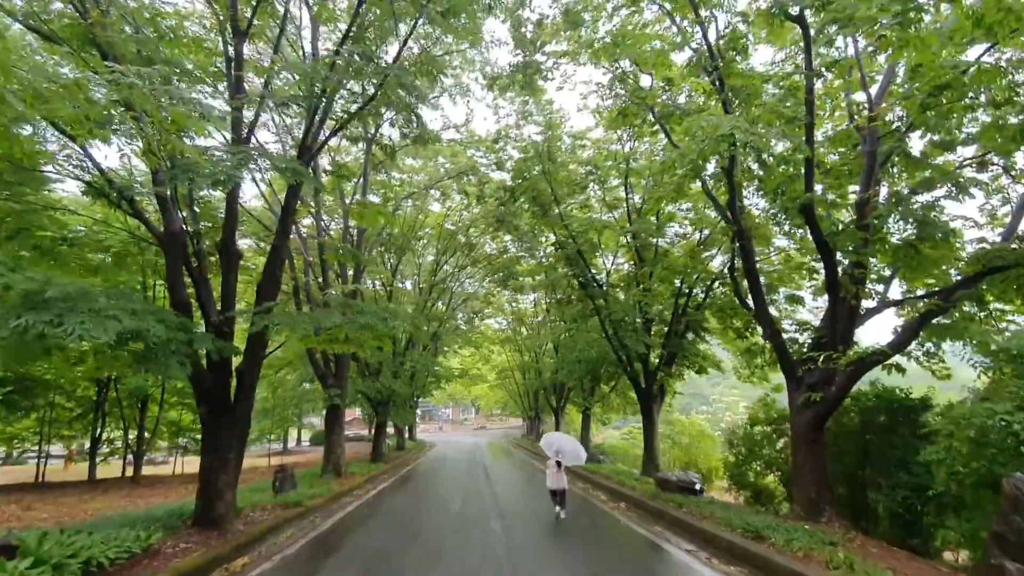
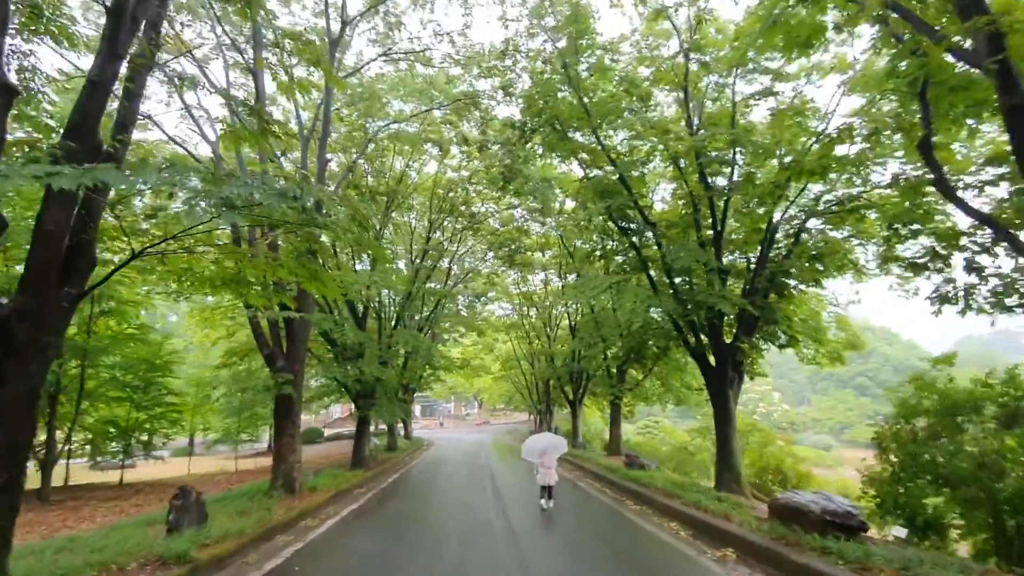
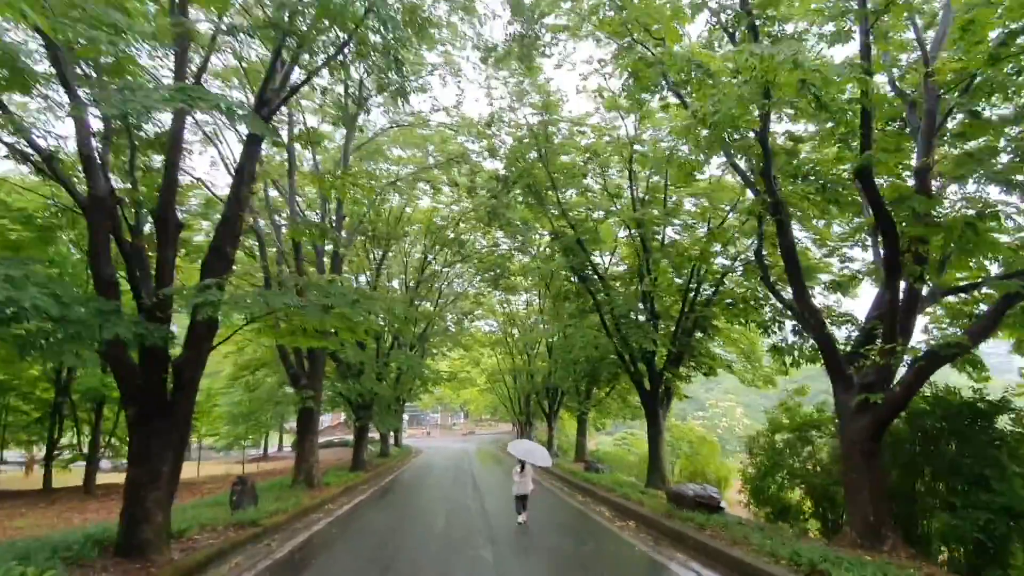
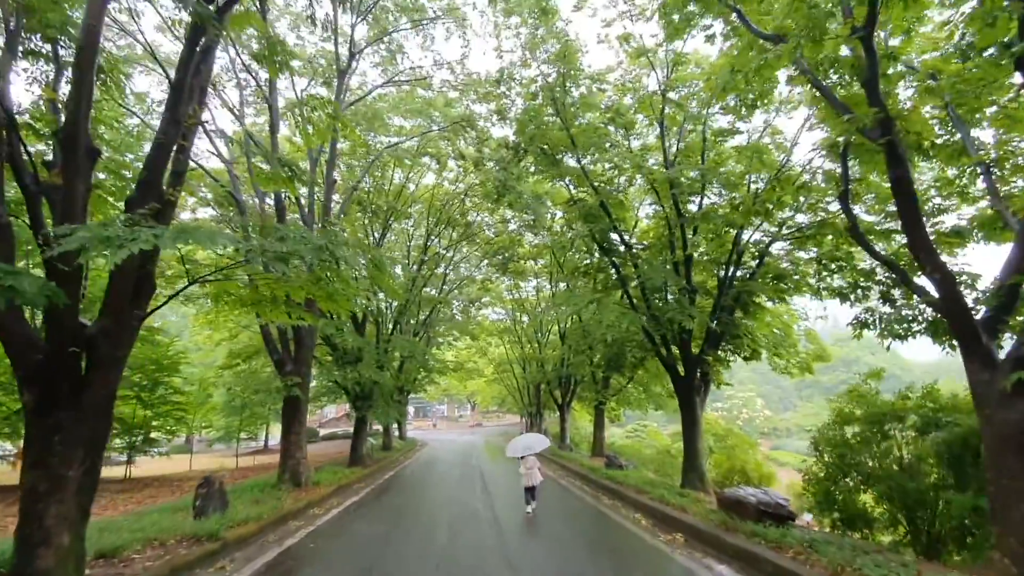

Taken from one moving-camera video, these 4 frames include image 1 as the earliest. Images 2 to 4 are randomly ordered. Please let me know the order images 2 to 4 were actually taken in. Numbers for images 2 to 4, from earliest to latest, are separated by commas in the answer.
3, 4, 2
